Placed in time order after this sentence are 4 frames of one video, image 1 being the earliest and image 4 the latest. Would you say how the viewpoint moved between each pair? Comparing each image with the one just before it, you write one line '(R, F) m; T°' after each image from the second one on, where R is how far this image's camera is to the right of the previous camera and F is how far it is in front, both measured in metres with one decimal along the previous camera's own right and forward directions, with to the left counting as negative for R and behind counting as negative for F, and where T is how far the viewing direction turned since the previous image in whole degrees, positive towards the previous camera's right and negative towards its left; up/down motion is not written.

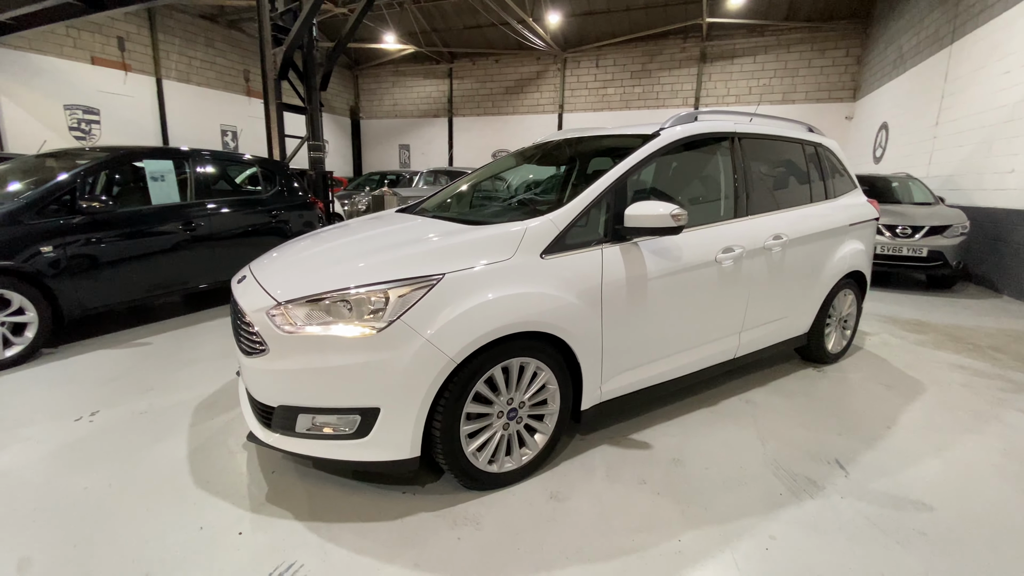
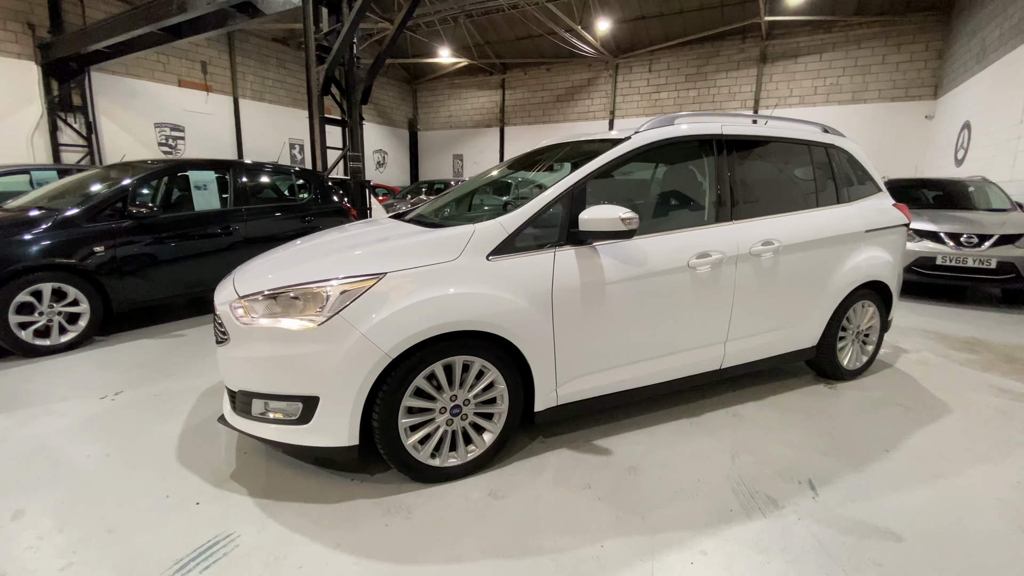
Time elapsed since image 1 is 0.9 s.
(+0.5, 0.0) m; -7°
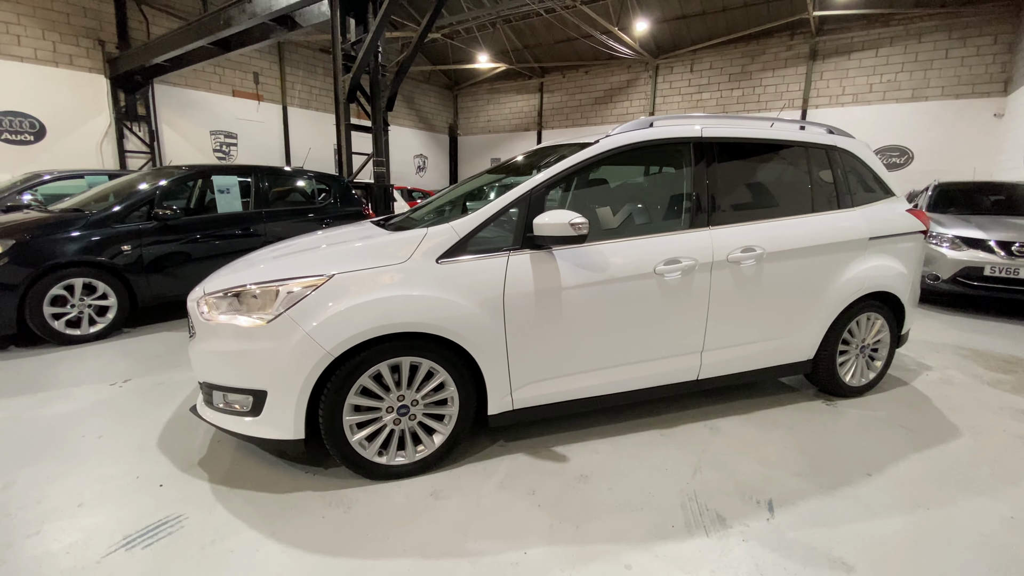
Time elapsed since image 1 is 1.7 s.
(+0.4, 0.0) m; -5°
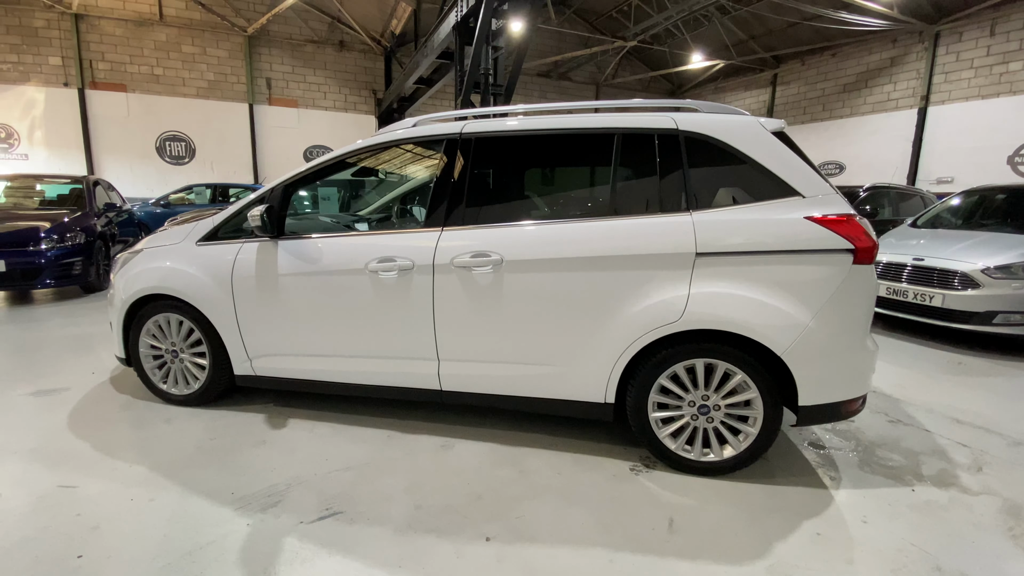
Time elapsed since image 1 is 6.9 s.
(+2.5, +0.7) m; -31°
